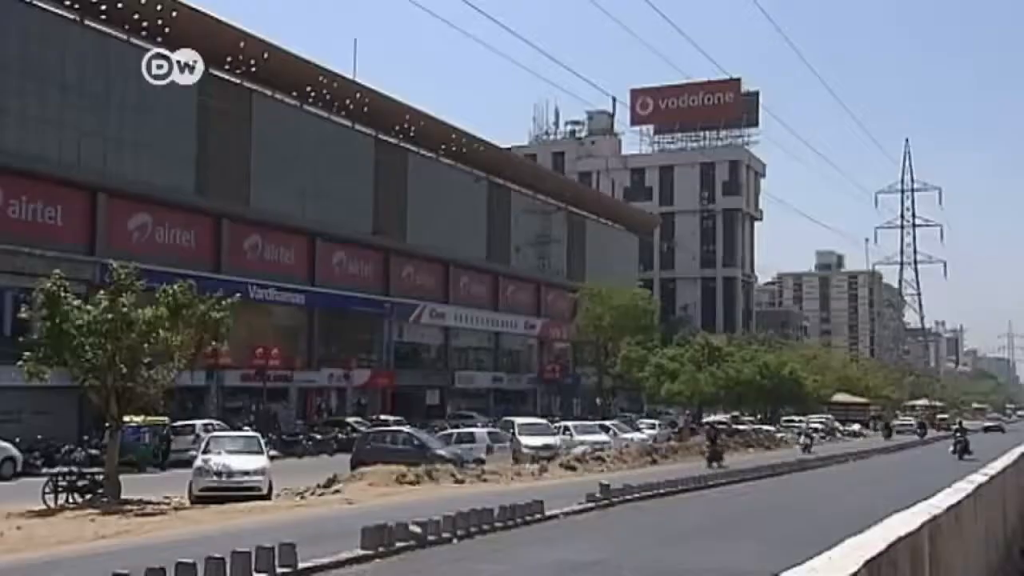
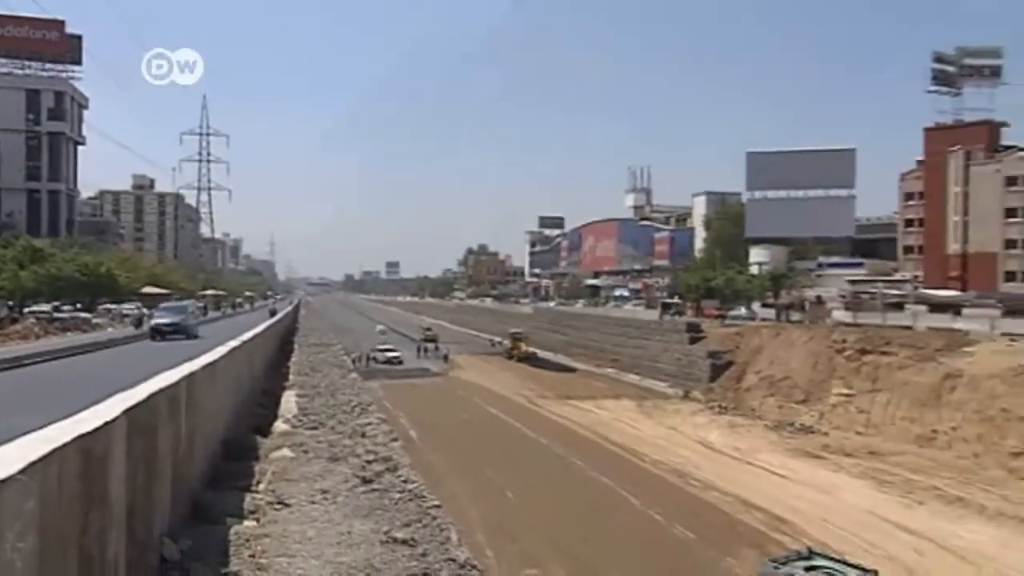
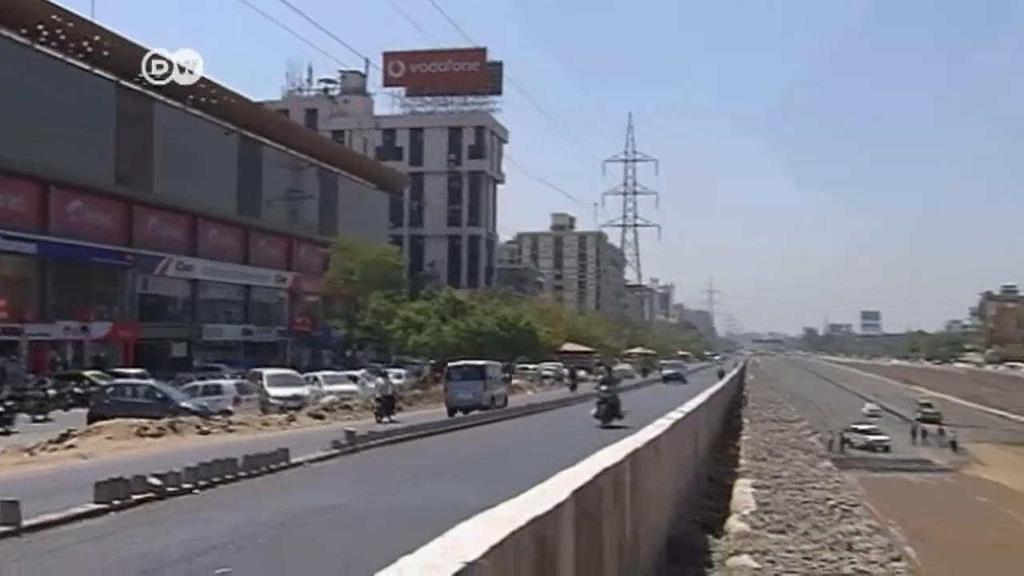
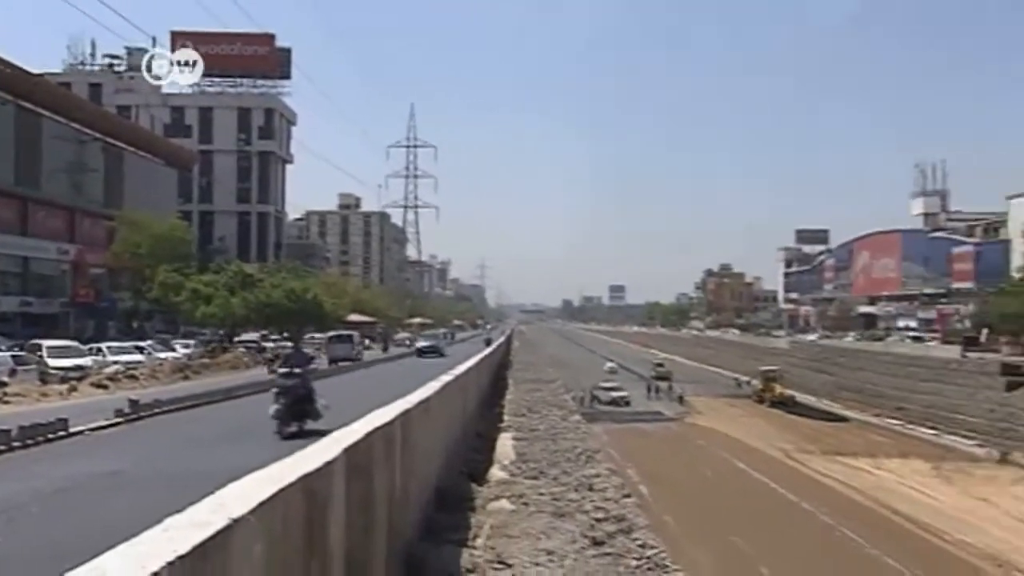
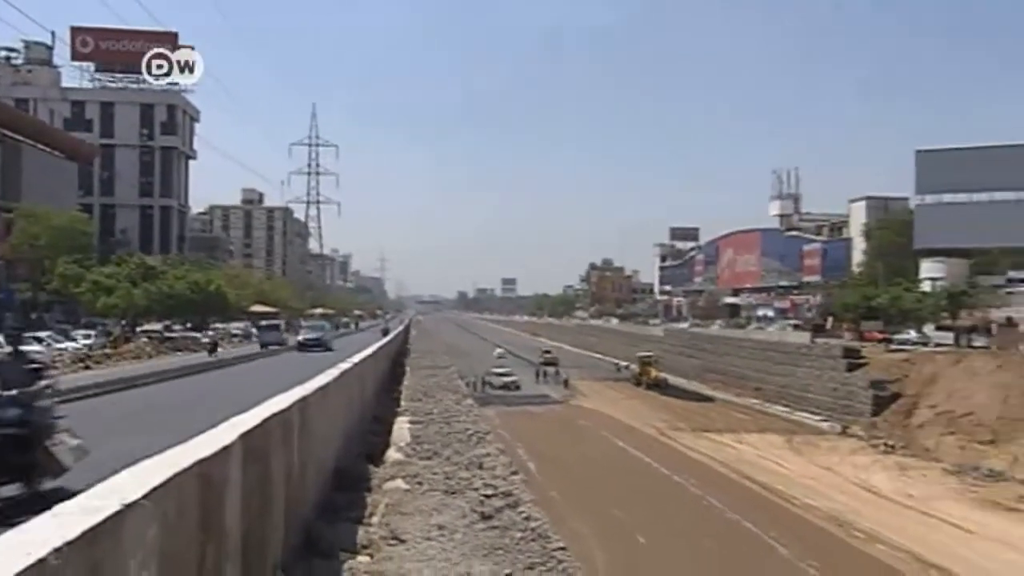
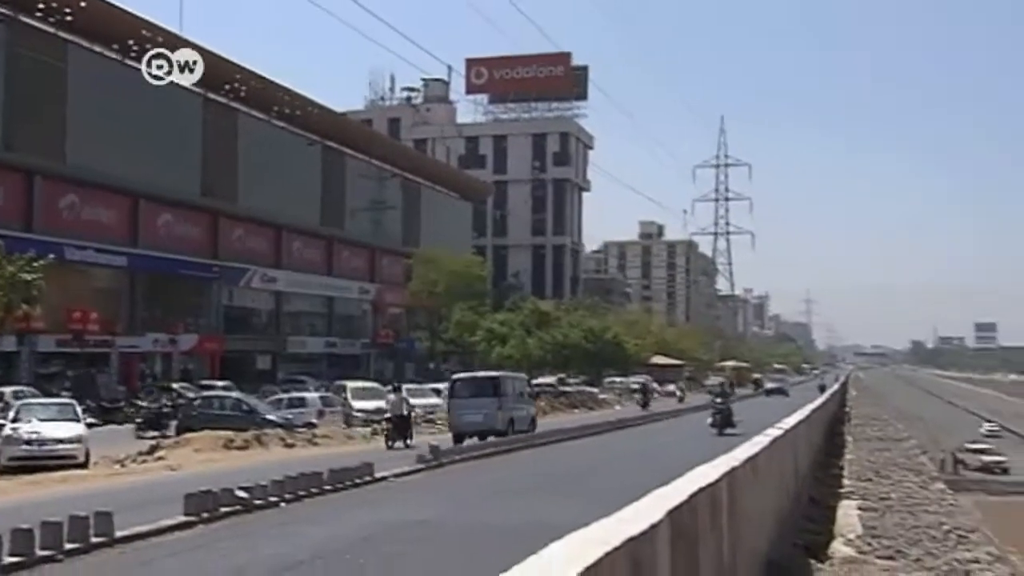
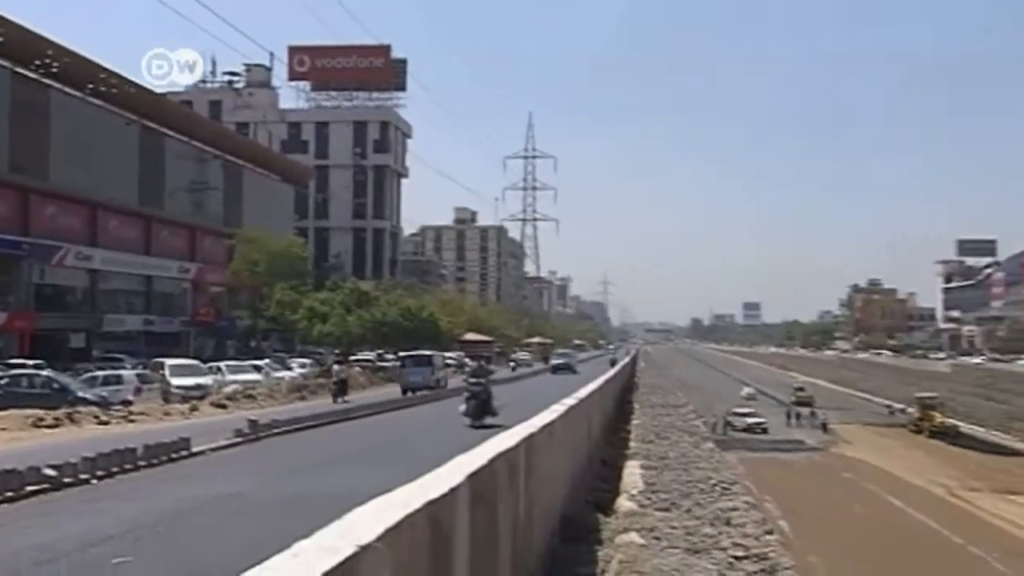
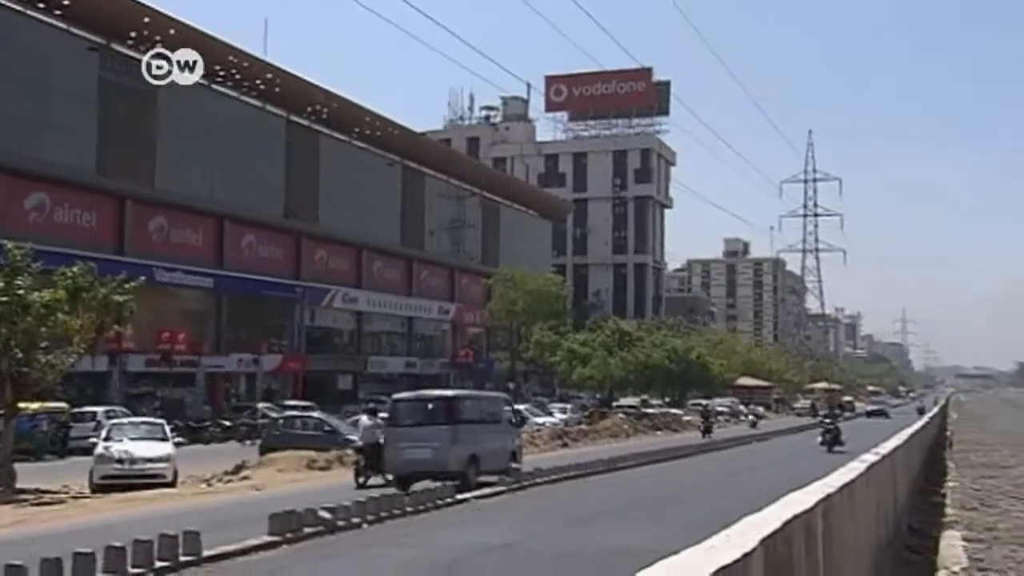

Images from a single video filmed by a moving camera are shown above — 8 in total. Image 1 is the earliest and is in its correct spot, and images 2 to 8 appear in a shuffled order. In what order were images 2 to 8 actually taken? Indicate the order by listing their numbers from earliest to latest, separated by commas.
8, 6, 3, 7, 4, 5, 2
